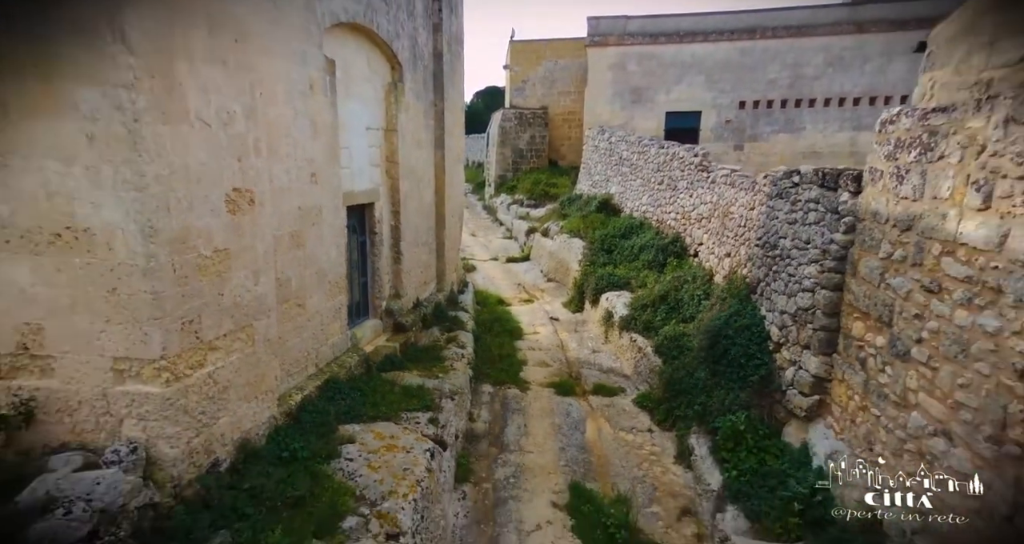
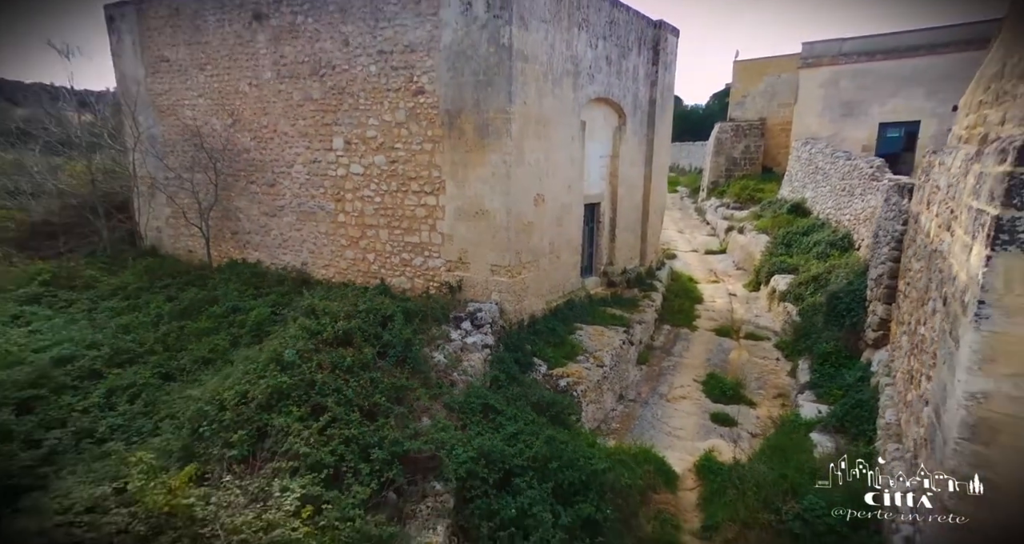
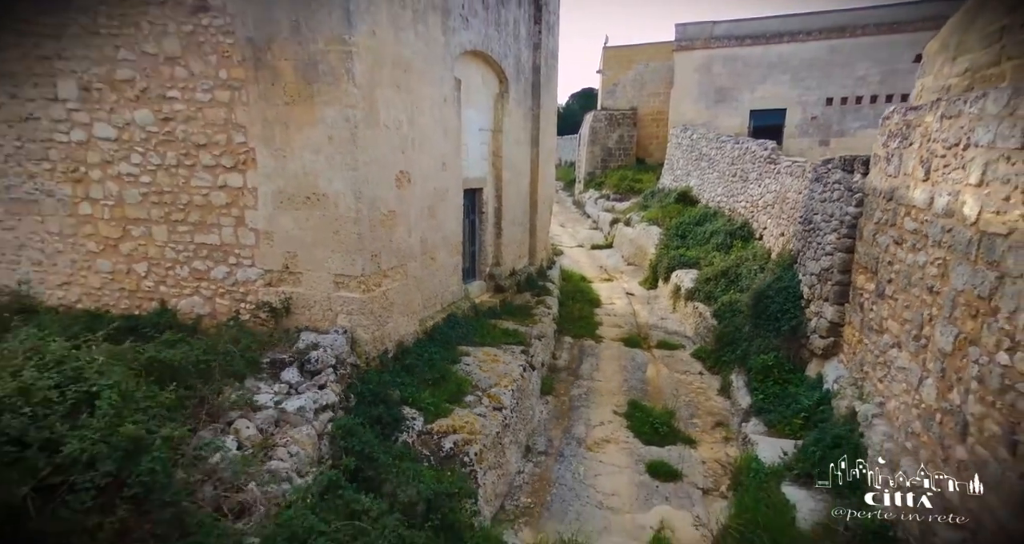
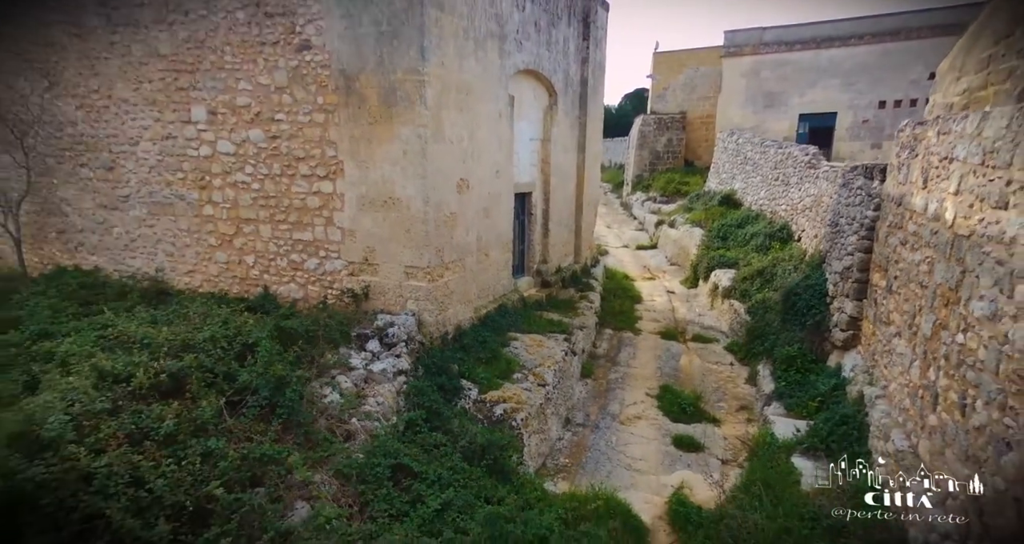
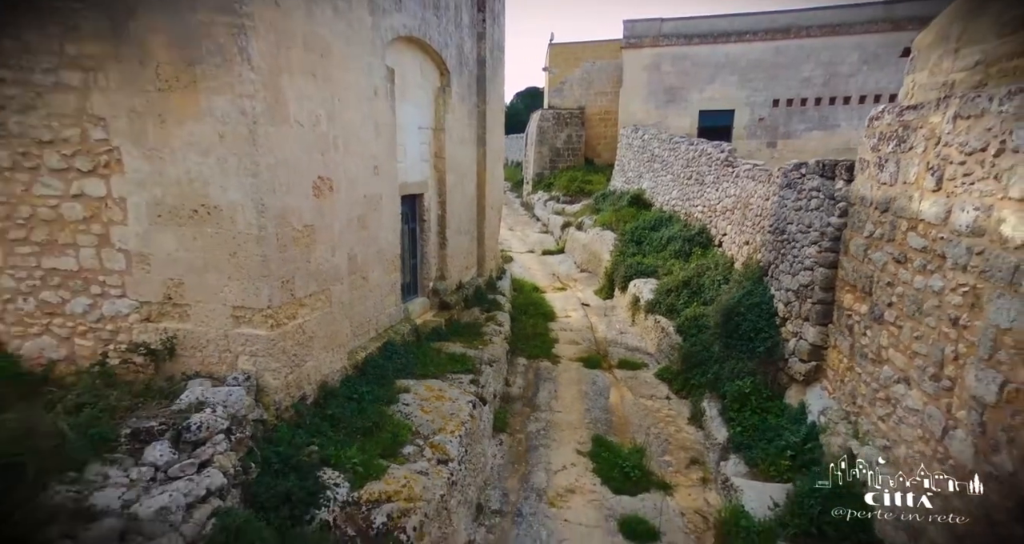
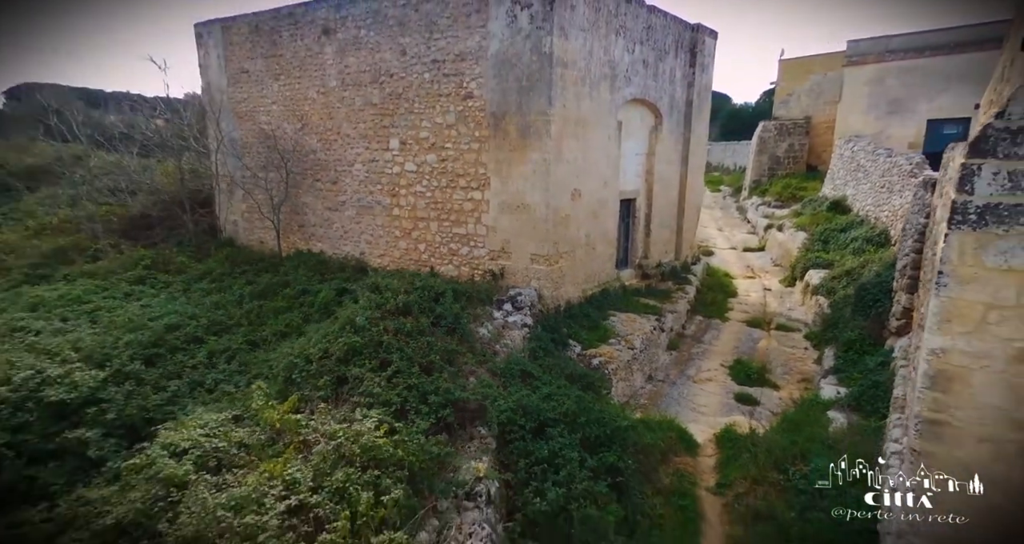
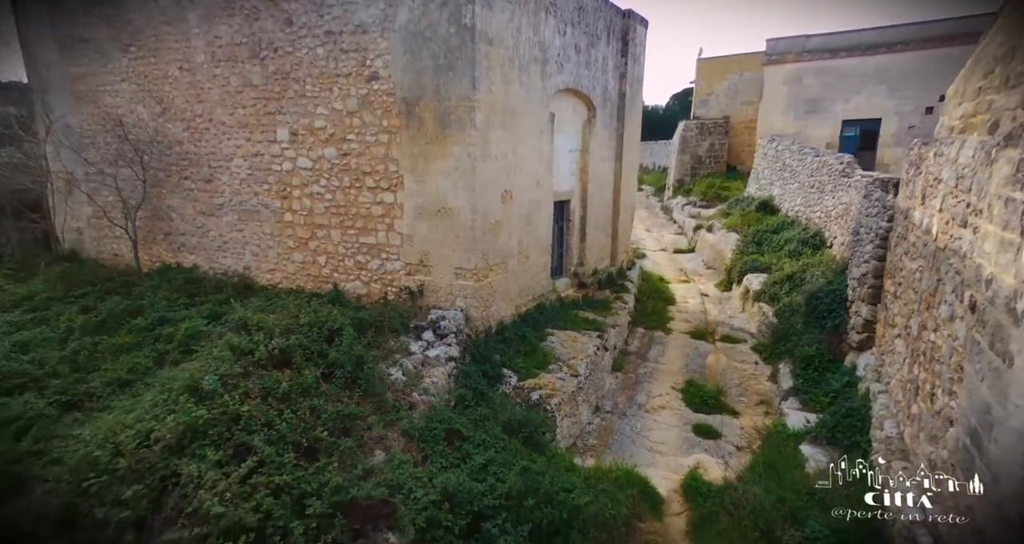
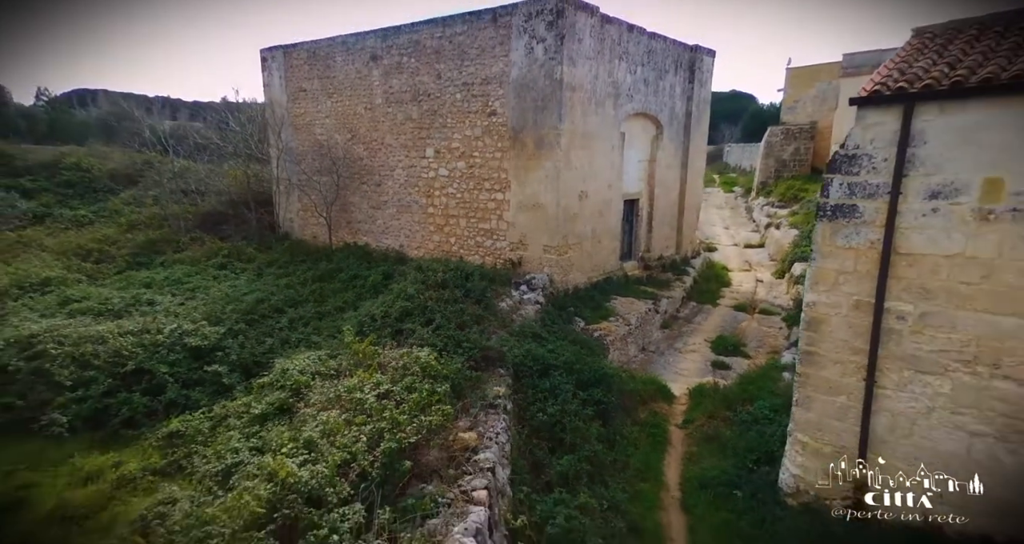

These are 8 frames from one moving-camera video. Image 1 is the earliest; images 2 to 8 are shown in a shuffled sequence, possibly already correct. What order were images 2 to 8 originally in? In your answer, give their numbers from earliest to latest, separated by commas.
5, 3, 4, 7, 2, 6, 8
